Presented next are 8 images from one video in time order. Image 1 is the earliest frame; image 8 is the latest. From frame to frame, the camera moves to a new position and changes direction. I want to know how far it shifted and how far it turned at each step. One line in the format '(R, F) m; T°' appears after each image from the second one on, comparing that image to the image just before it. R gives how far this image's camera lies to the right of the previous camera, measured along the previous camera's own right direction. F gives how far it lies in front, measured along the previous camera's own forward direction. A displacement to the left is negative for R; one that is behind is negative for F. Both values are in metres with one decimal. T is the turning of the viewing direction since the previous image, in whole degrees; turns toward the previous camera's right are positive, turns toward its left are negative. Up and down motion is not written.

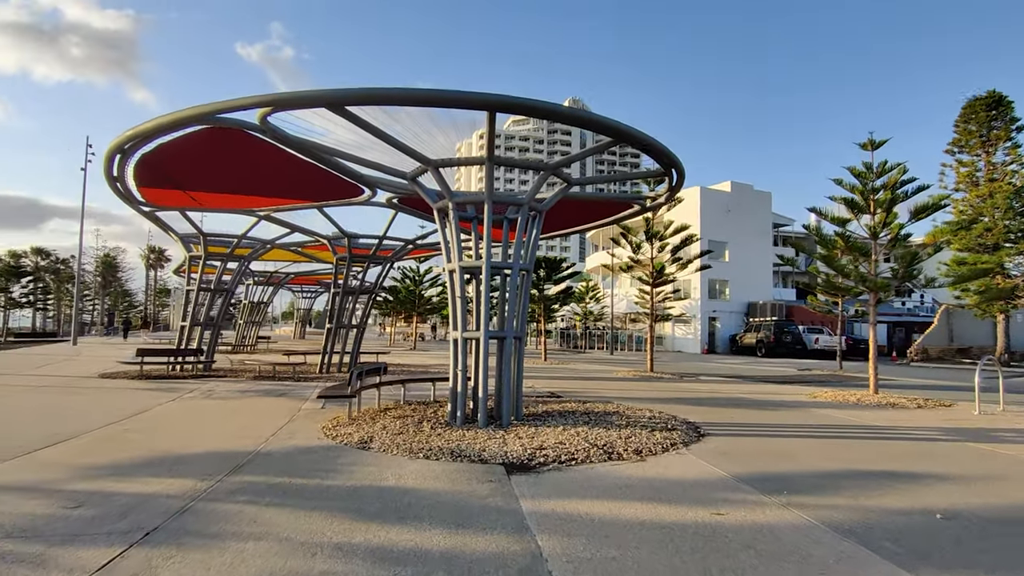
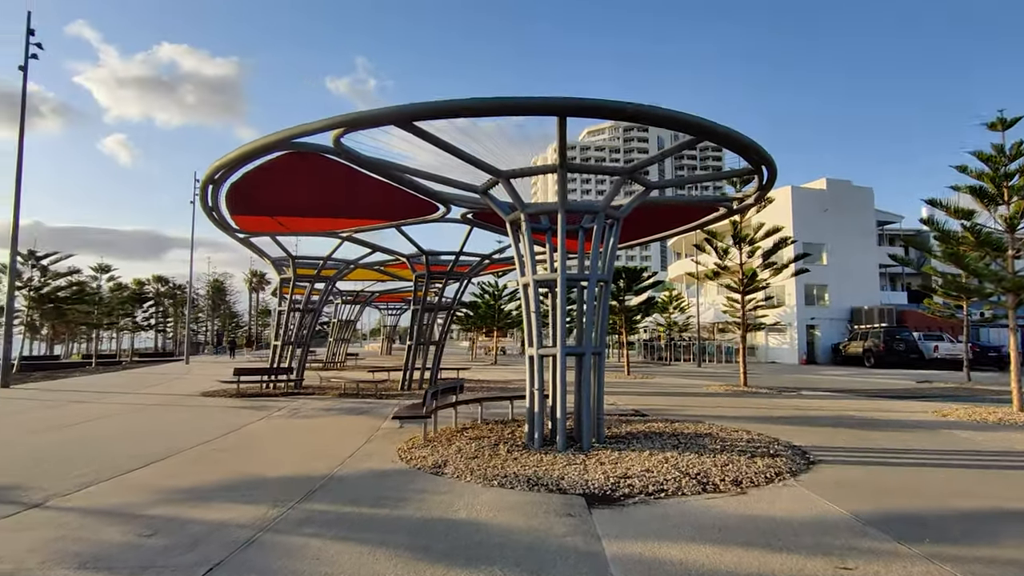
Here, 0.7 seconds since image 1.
(0.0, +0.4) m; -8°
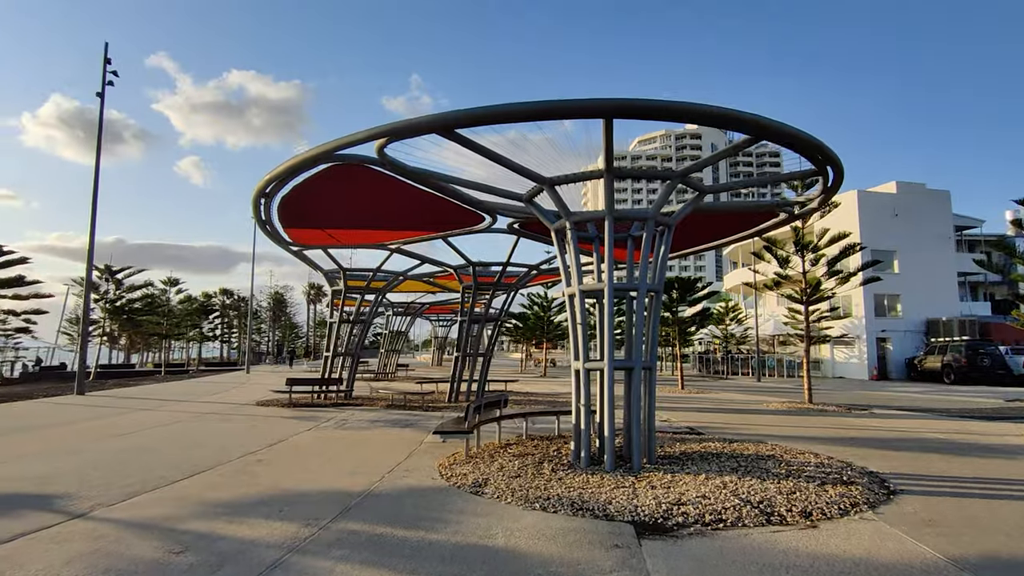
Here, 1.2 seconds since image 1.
(+0.1, +0.3) m; -5°
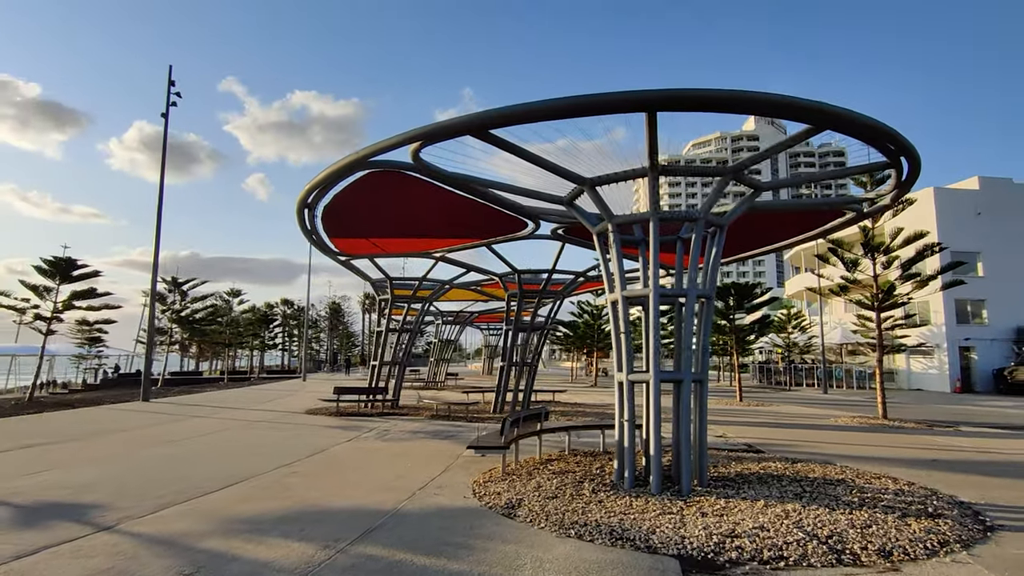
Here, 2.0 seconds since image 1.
(+0.2, +0.4) m; -5°
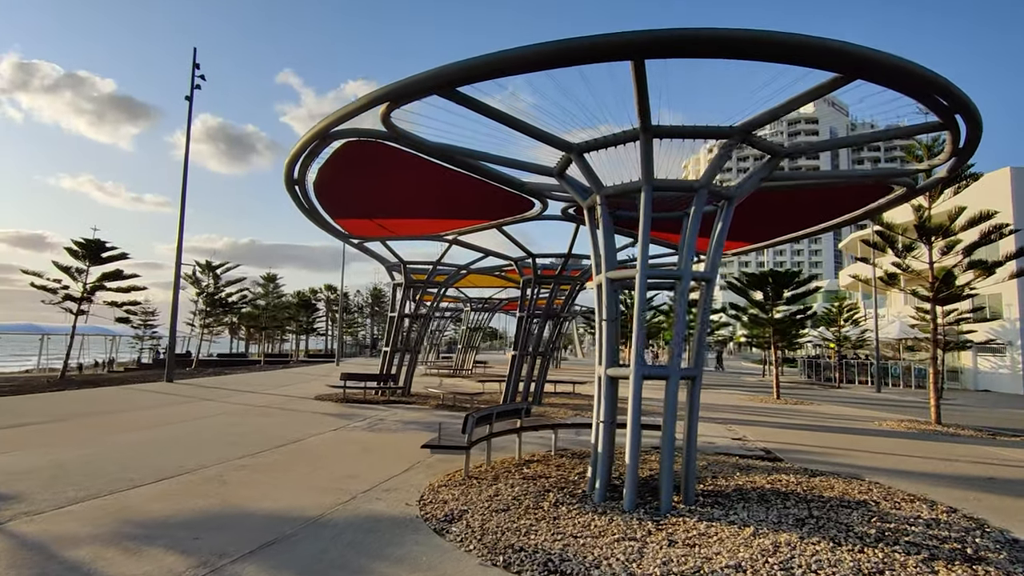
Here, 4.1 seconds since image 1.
(+0.9, +0.9) m; -5°
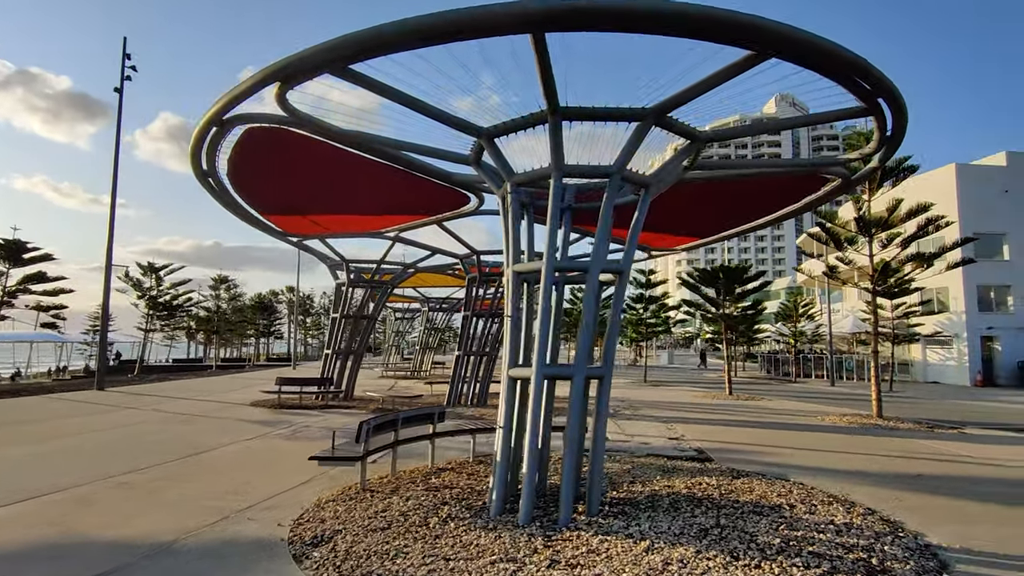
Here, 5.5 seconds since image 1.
(+0.7, +0.5) m; +3°
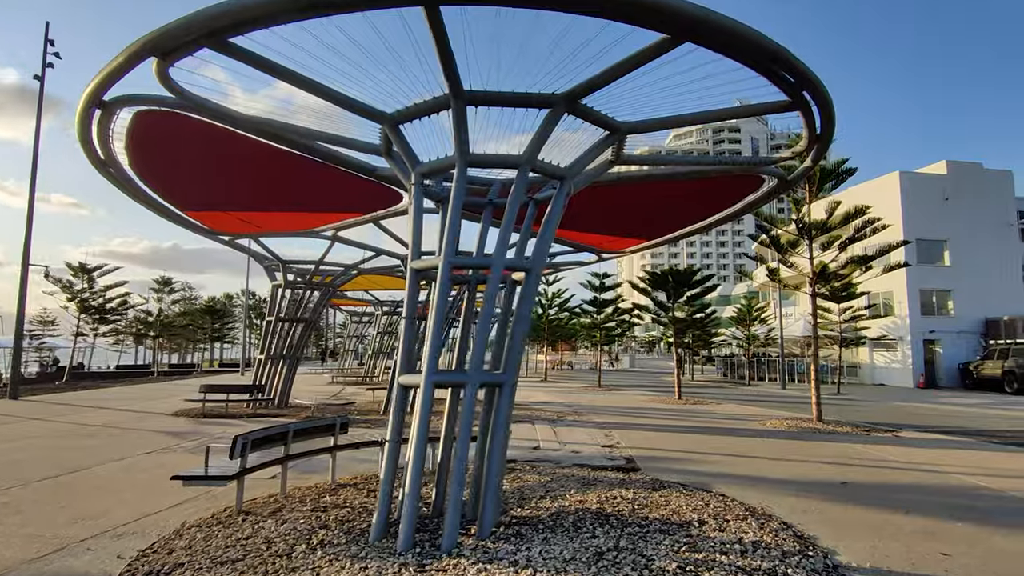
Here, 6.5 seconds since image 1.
(+0.7, +0.4) m; +3°
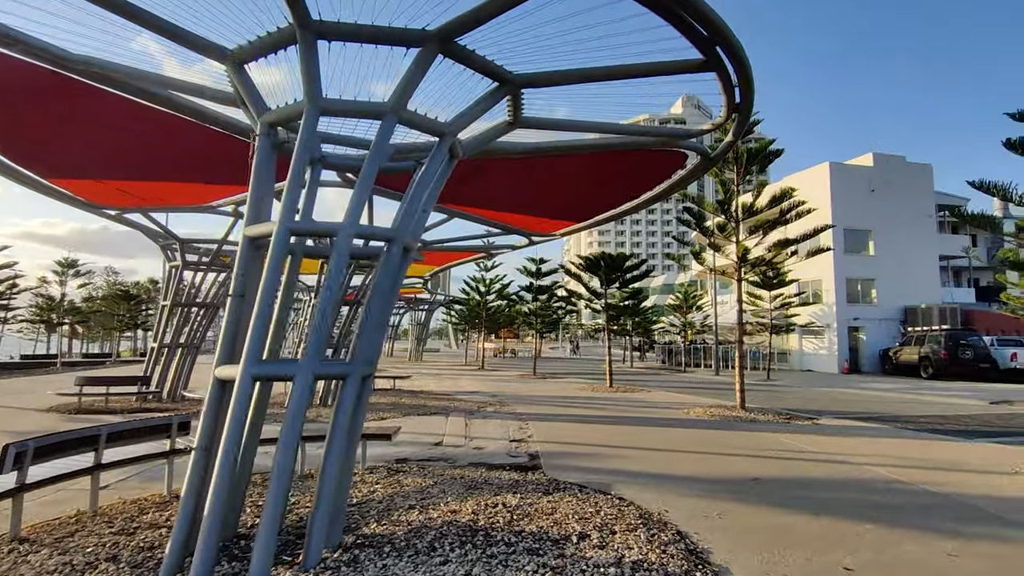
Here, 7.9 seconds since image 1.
(+0.7, +0.8) m; +5°
